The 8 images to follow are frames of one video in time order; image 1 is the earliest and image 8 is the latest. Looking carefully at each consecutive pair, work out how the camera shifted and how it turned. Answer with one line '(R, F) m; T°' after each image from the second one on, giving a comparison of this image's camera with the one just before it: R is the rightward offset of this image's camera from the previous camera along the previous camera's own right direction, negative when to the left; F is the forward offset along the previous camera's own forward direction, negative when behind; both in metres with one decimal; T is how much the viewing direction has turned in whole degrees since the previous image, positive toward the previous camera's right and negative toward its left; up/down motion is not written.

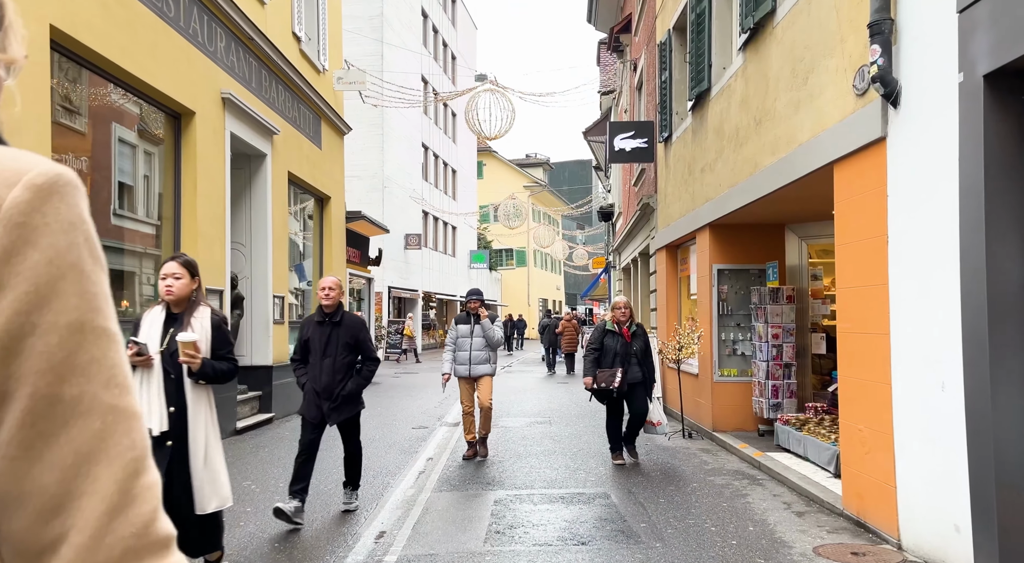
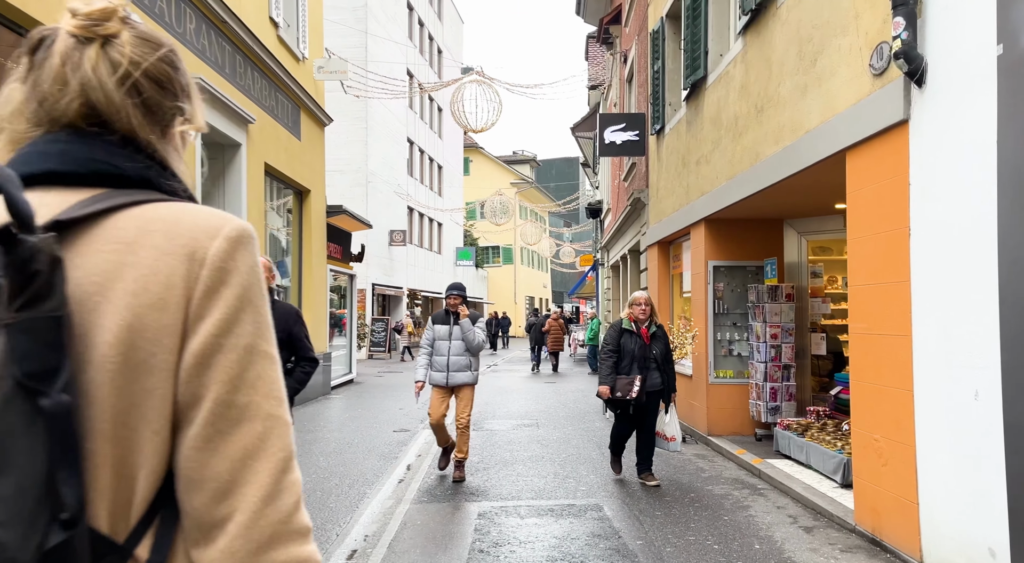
(0.0, +0.4) m; +1°
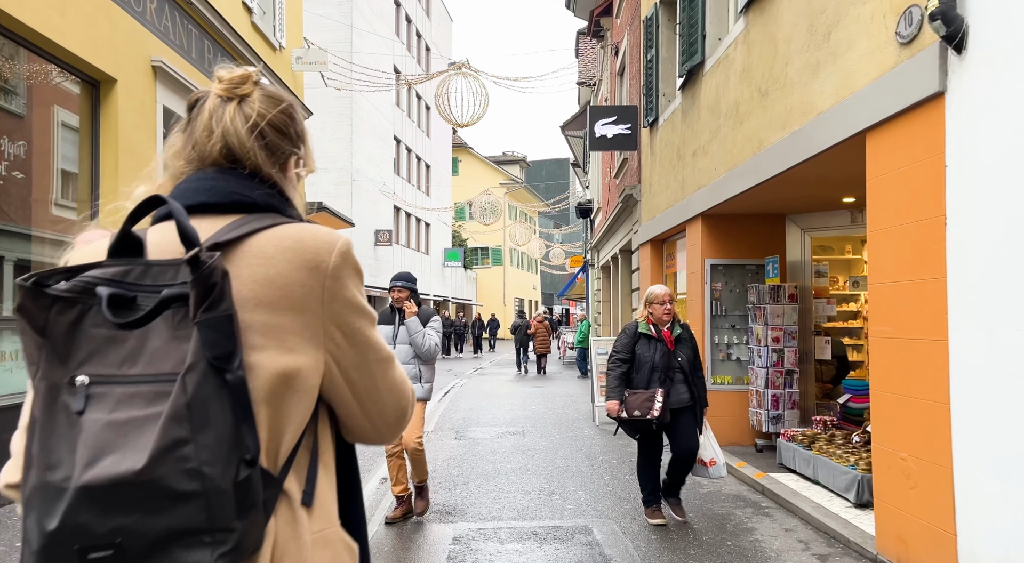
(+0.1, +0.6) m; +1°
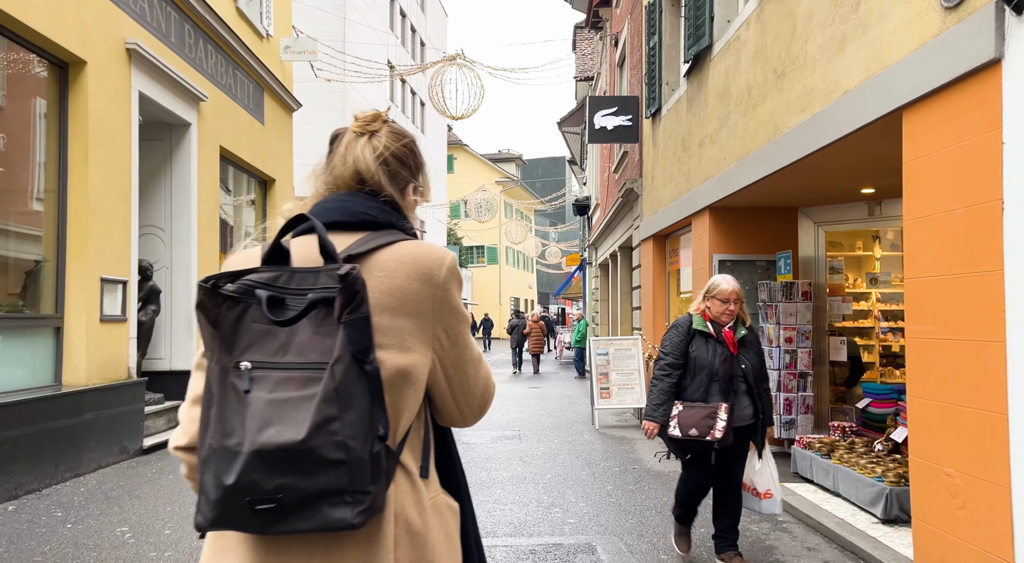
(0.0, +0.5) m; 0°
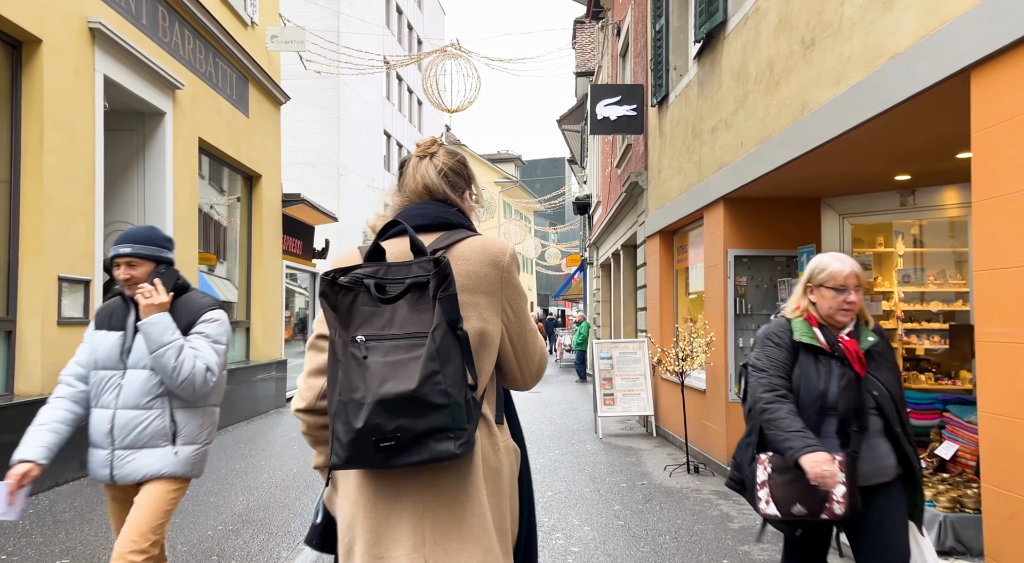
(0.0, +0.6) m; 0°
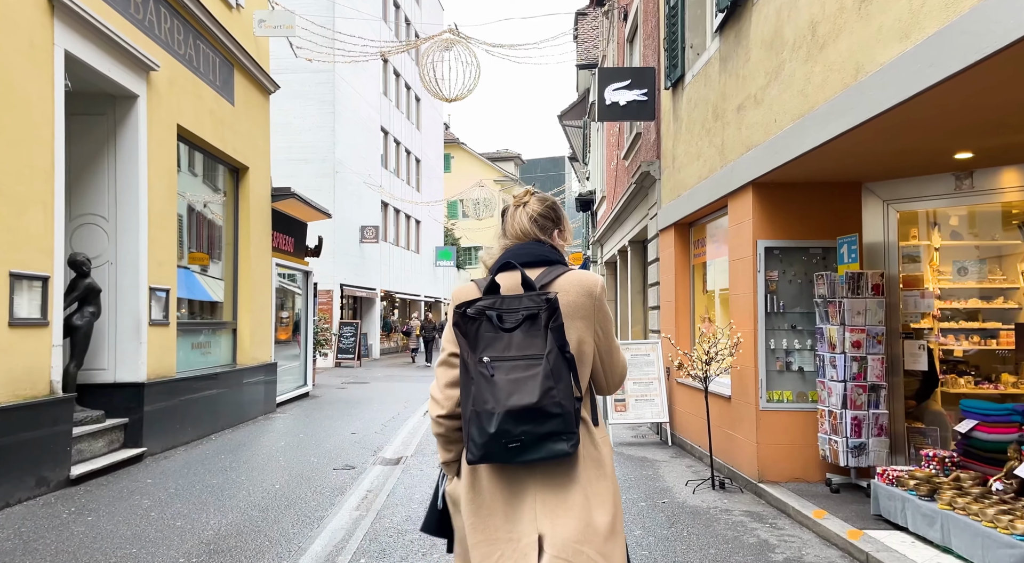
(0.0, +0.7) m; 0°
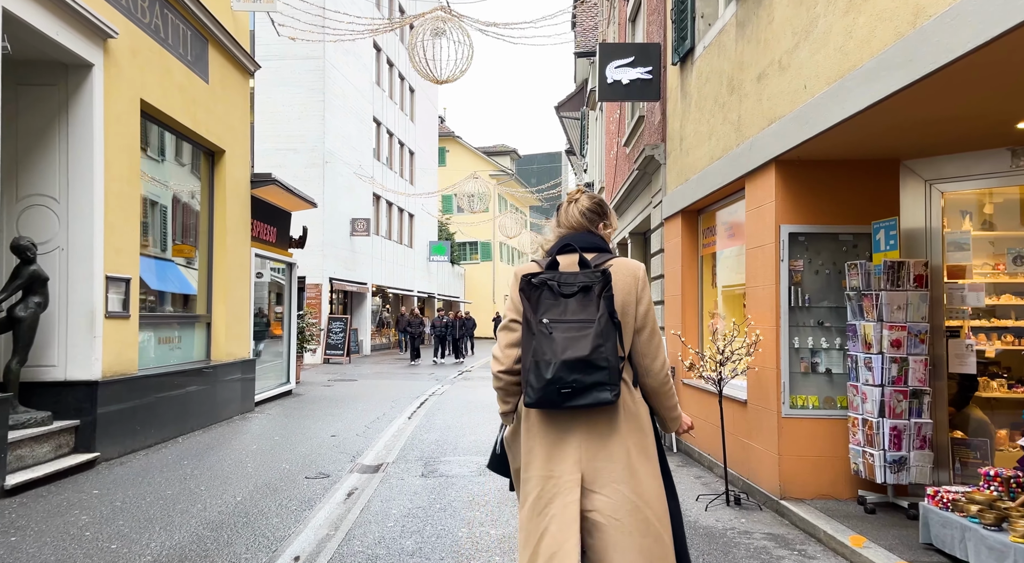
(0.0, +0.7) m; 0°
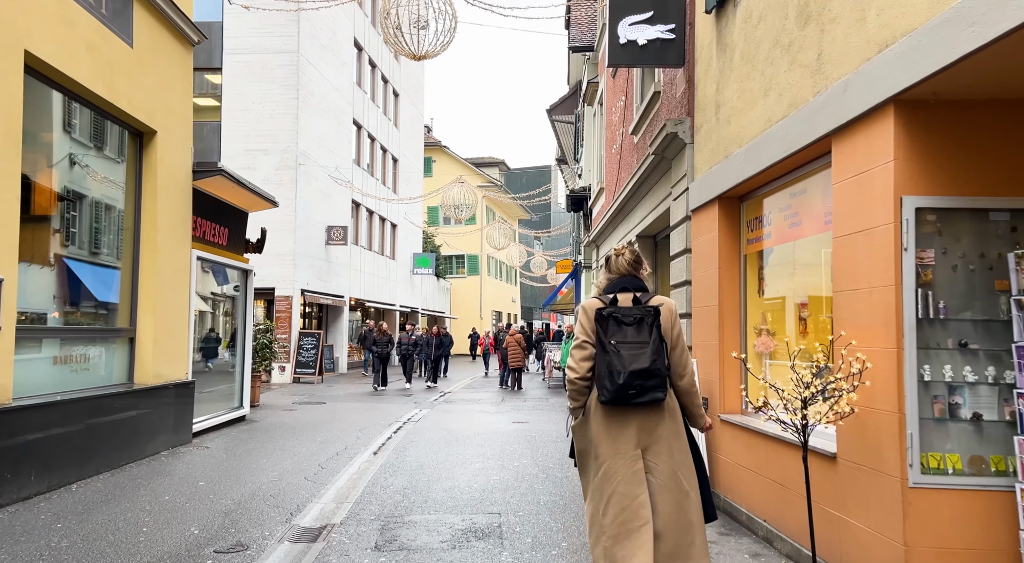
(0.0, +1.9) m; +1°
